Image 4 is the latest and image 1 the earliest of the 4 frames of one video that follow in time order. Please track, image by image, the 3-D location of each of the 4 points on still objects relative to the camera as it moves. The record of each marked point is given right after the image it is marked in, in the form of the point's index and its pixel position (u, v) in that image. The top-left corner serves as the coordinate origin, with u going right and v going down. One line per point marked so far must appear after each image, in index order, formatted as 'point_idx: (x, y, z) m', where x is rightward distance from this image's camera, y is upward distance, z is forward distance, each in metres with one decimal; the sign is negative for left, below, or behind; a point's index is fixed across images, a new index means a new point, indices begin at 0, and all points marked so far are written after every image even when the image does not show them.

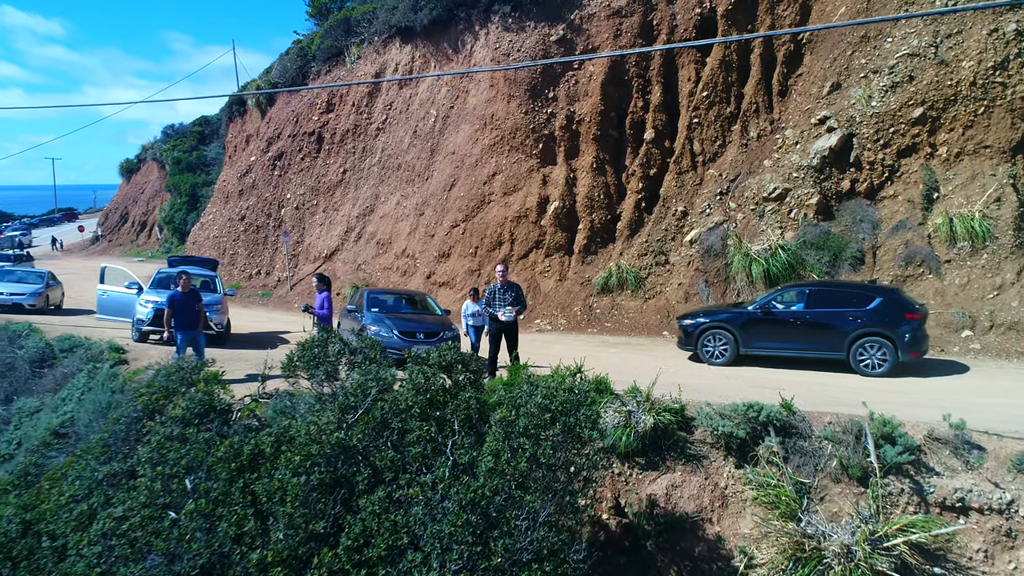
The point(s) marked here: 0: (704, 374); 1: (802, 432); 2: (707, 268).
0: (+3.4, -1.7, +11.1) m
1: (+3.4, -1.7, +7.2) m
2: (+5.4, +0.5, +16.6) m
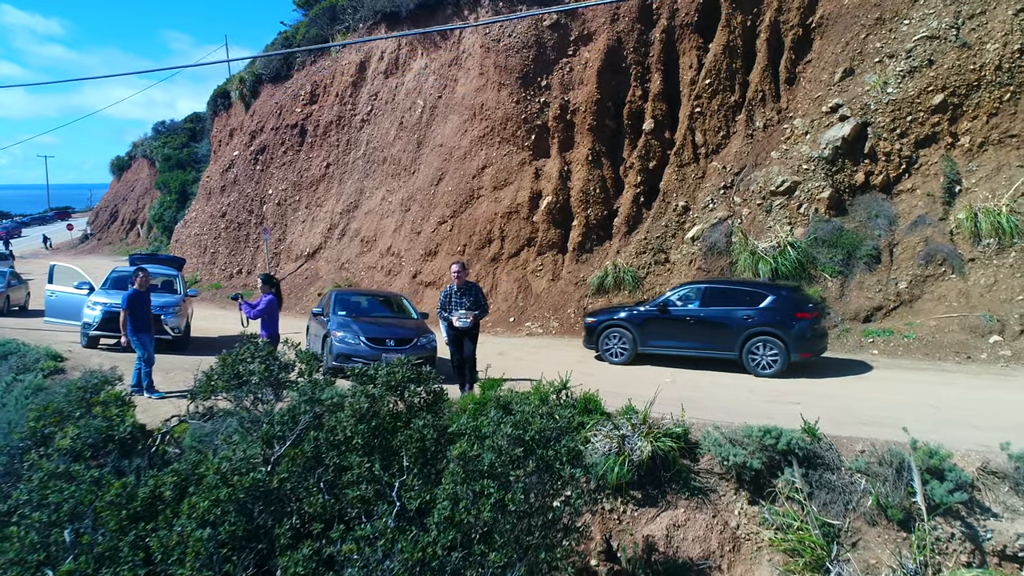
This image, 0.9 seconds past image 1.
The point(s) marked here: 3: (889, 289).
0: (+3.1, -1.7, +9.9) m
1: (+3.1, -1.7, +6.0) m
2: (+5.1, +0.5, +15.4) m
3: (+8.6, 0.0, +13.8) m
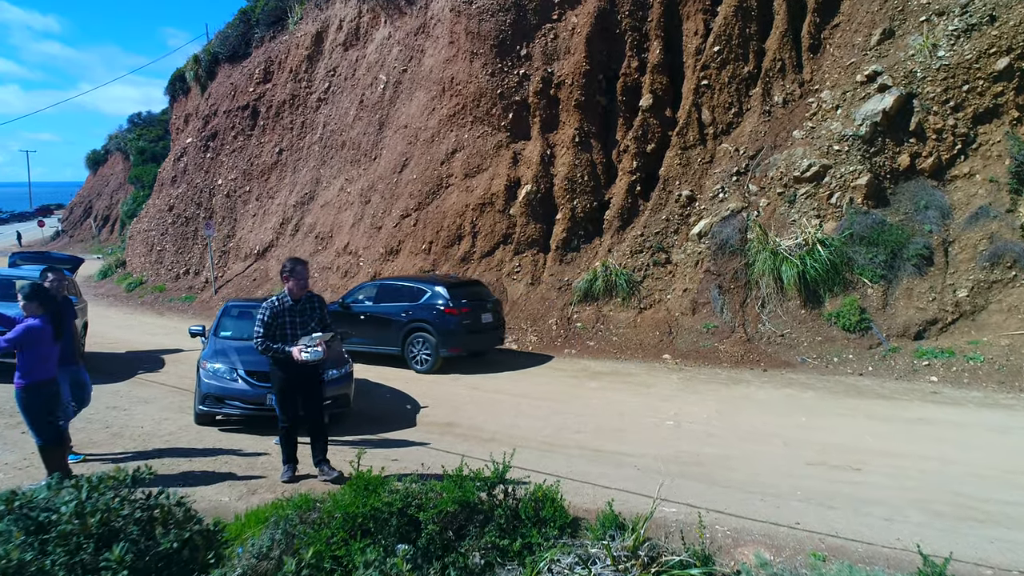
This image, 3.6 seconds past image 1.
0: (+2.5, -1.8, +7.1) m
1: (+2.5, -1.9, +3.2) m
2: (+4.4, +0.4, +12.7) m
3: (+8.0, -0.2, +11.1) m
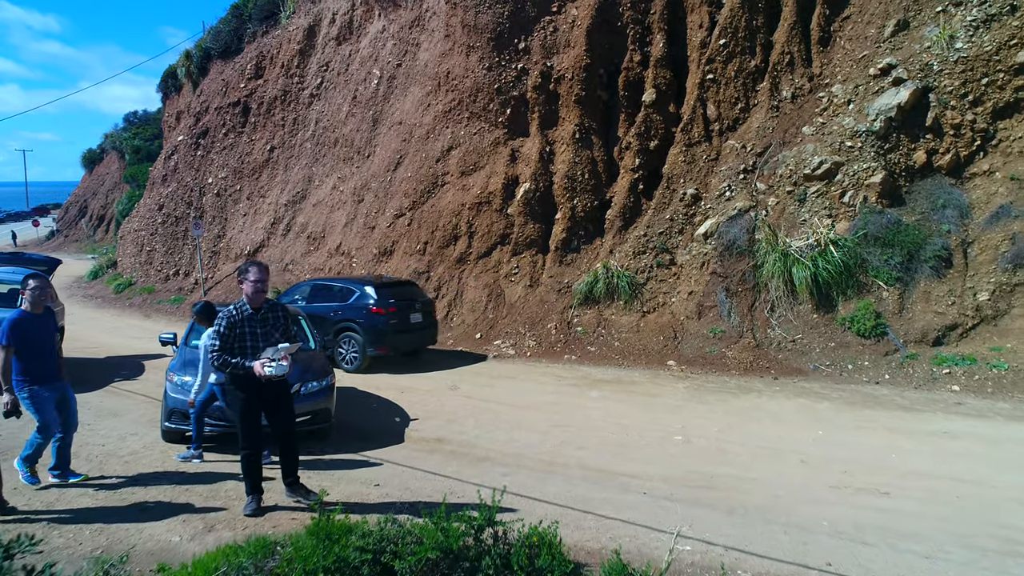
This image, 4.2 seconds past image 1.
0: (+2.4, -1.9, +6.5) m
1: (+2.4, -2.0, +2.6) m
2: (+4.3, +0.3, +12.1) m
3: (+7.9, -0.2, +10.5) m
